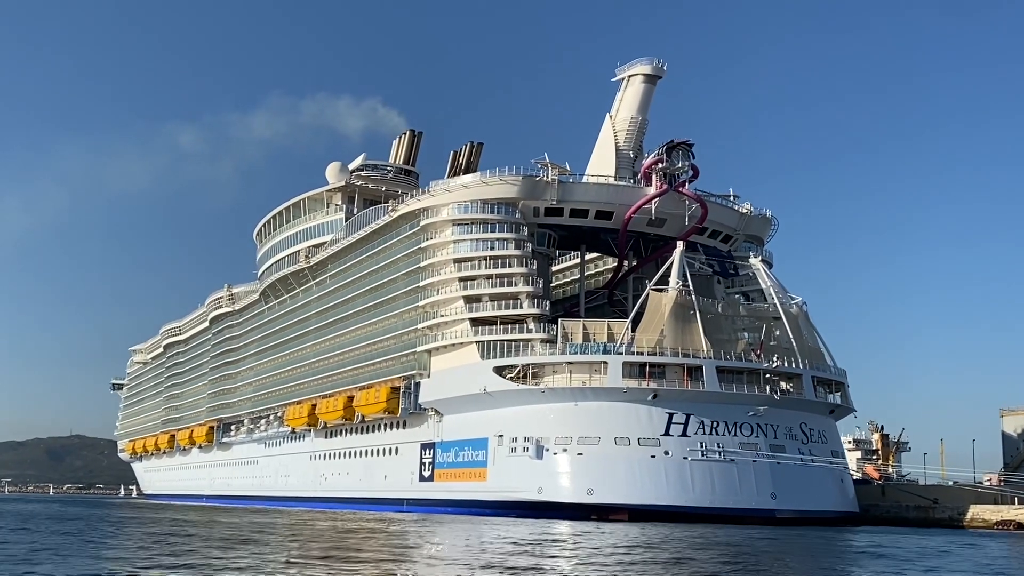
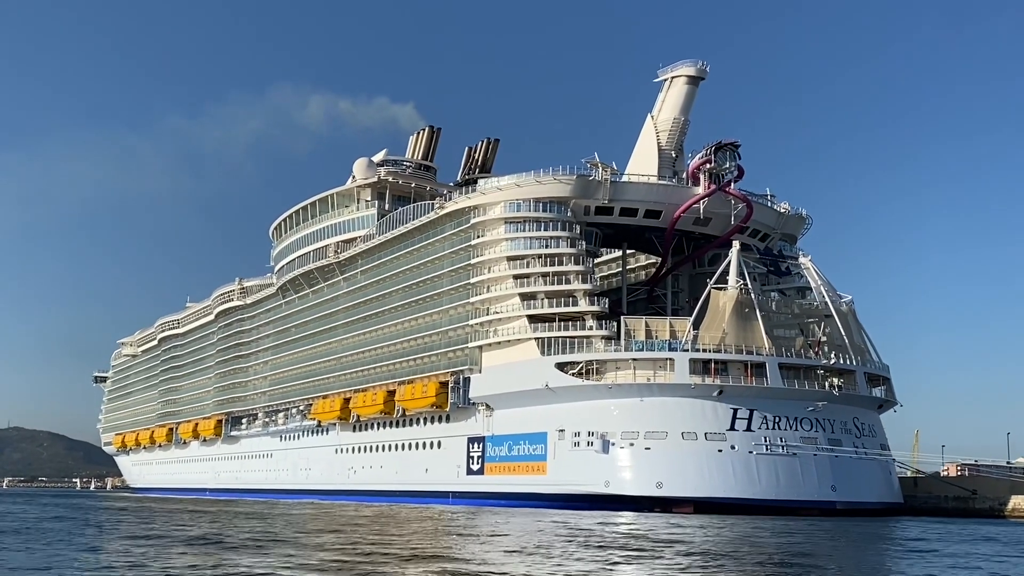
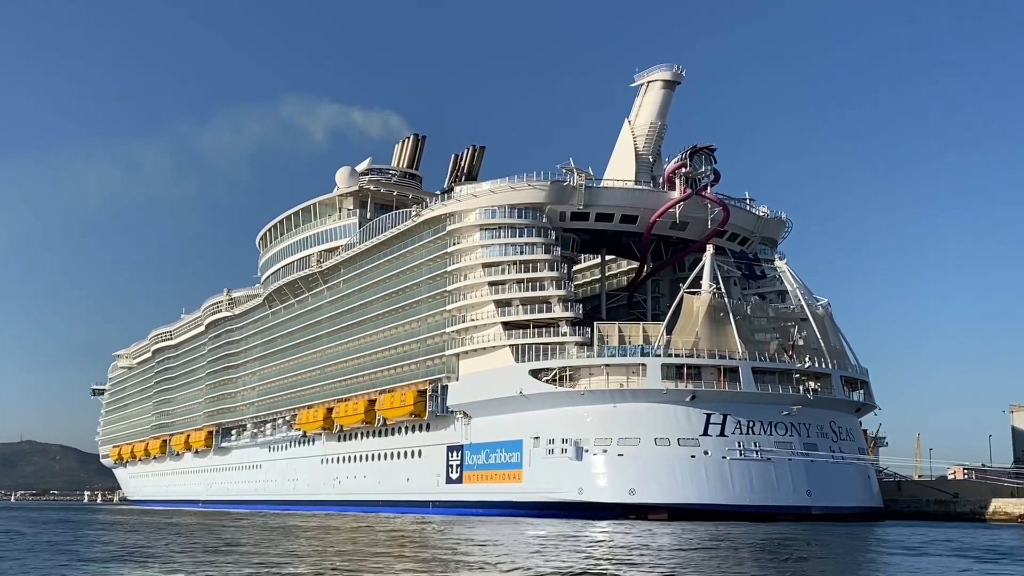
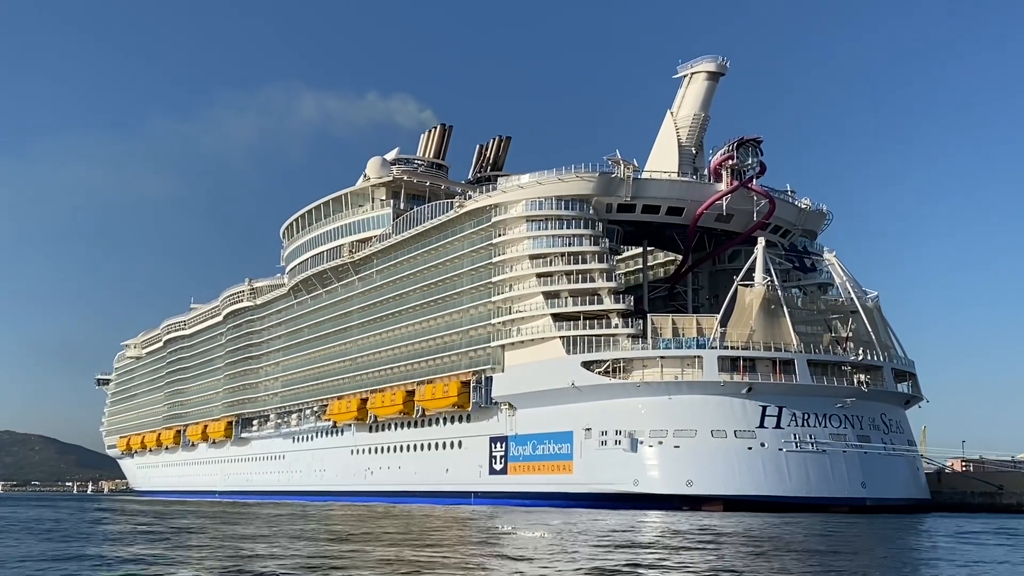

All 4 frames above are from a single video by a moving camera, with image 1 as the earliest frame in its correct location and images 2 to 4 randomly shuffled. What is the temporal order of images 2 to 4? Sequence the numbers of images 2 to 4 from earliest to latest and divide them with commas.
3, 2, 4
